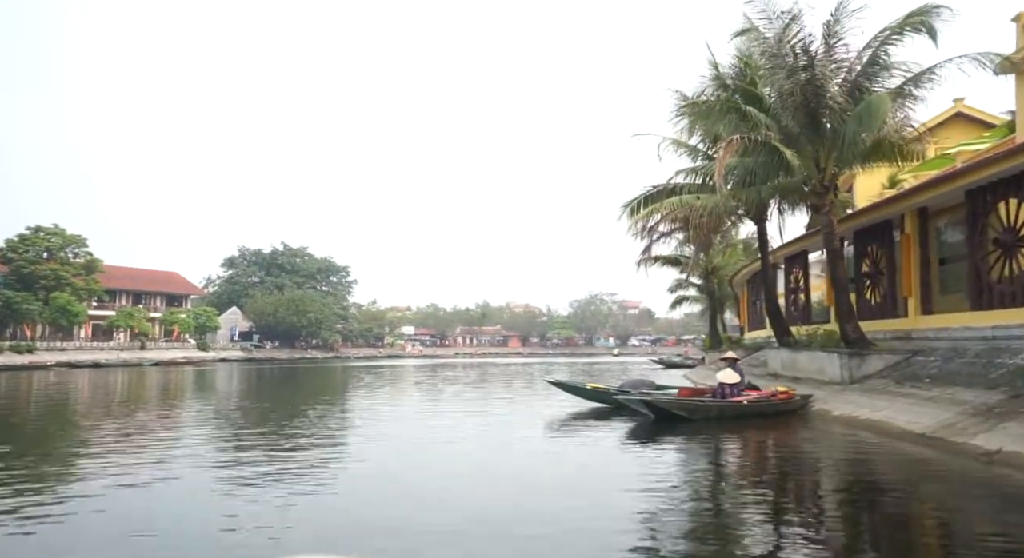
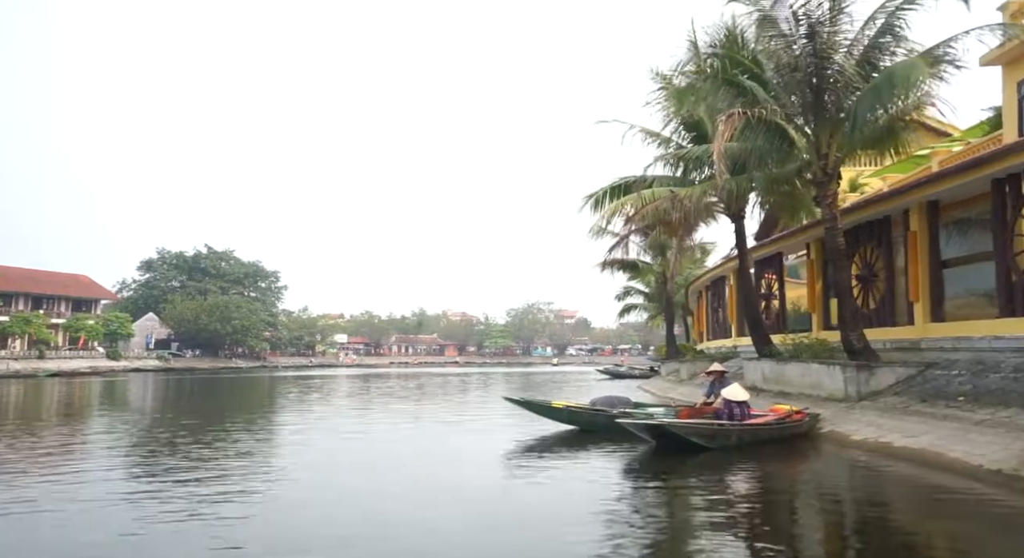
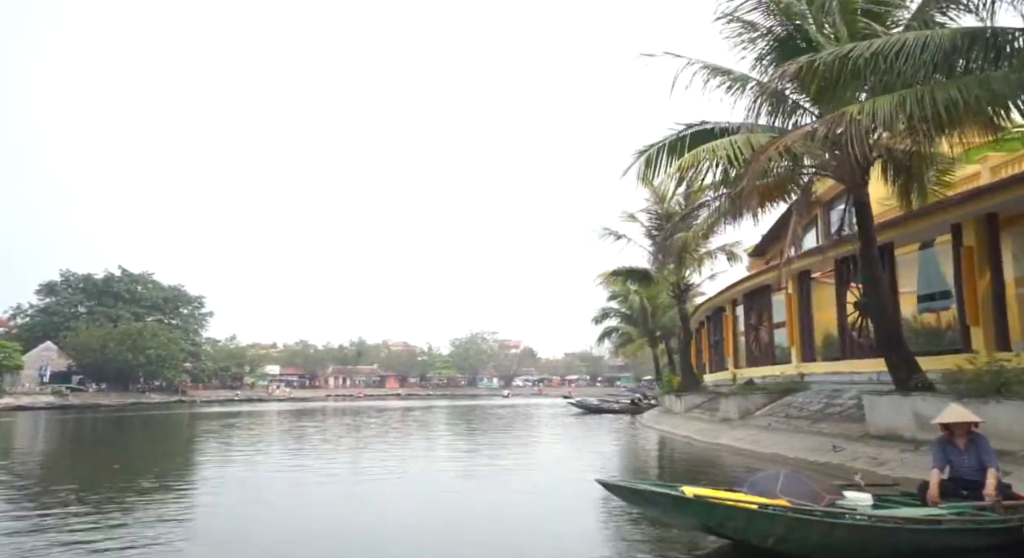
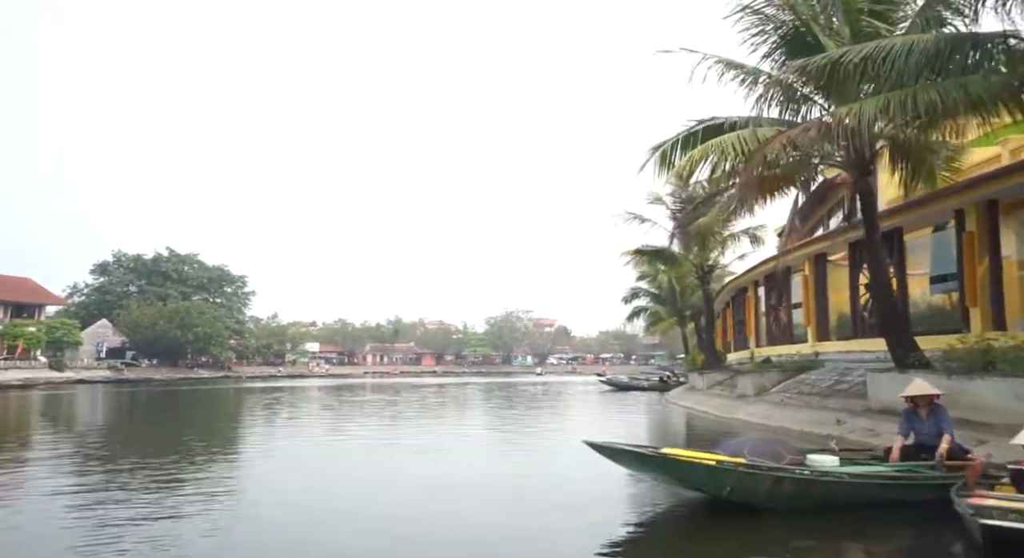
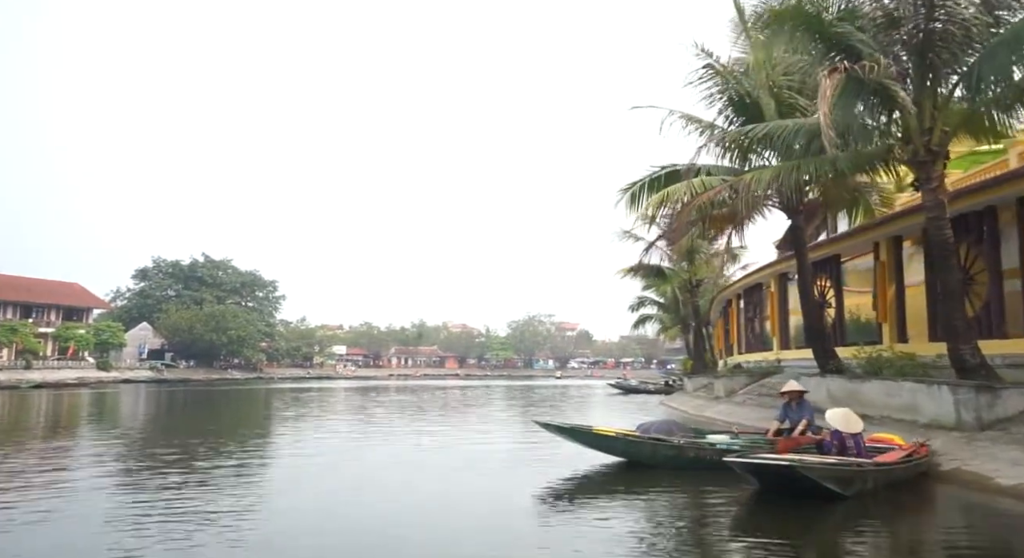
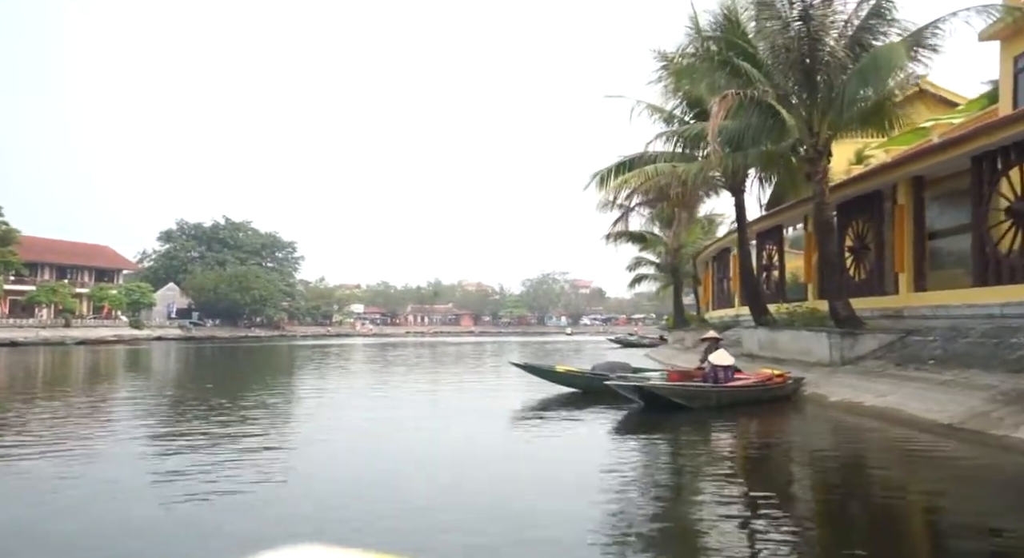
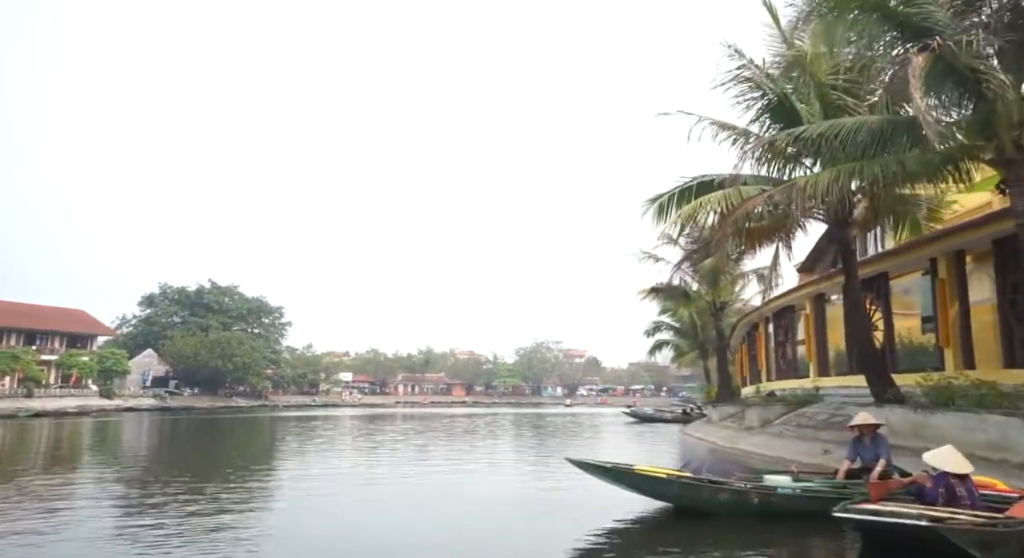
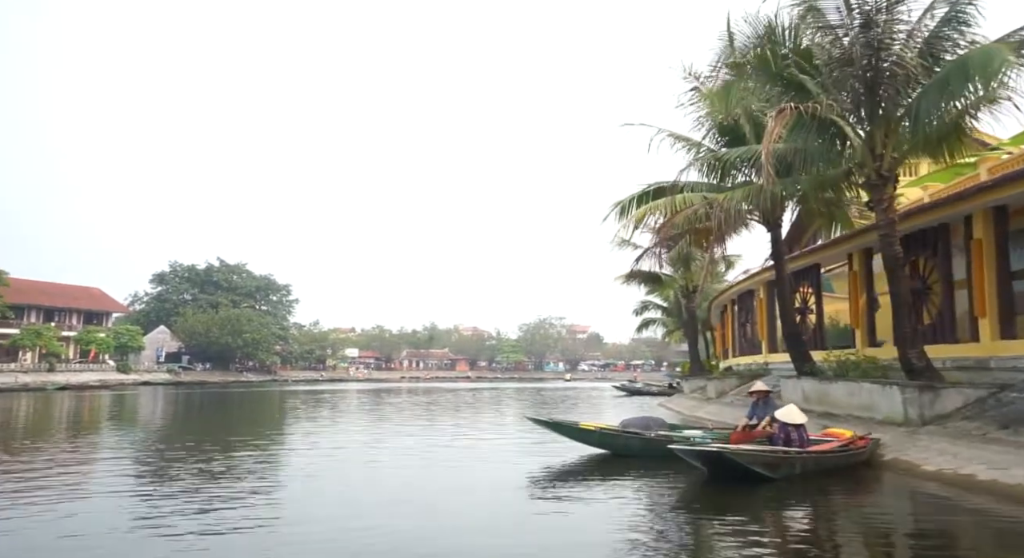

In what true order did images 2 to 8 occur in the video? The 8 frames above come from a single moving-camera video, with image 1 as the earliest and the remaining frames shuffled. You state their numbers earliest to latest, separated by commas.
6, 2, 8, 5, 7, 4, 3
